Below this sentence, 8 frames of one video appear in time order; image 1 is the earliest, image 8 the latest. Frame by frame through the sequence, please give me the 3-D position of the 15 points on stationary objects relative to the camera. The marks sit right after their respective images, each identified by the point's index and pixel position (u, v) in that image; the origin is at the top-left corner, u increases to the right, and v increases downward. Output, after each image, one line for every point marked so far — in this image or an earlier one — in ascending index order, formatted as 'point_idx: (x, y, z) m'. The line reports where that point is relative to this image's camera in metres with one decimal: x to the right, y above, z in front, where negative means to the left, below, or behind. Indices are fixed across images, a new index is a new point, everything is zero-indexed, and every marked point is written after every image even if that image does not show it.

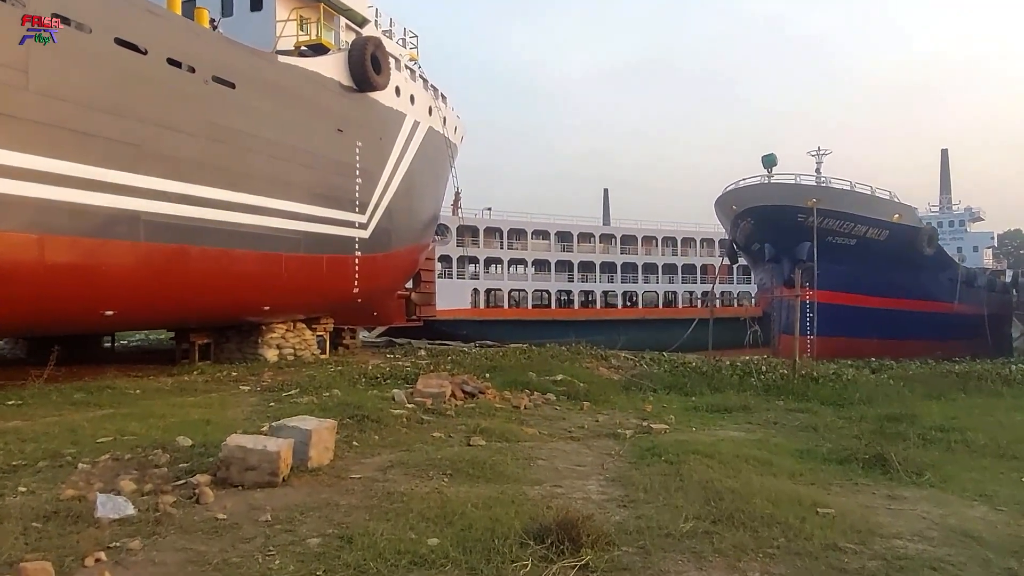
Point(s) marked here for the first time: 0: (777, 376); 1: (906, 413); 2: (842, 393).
0: (+4.9, -1.6, +13.0) m
1: (+5.0, -1.6, +9.0) m
2: (+5.2, -1.7, +11.1) m
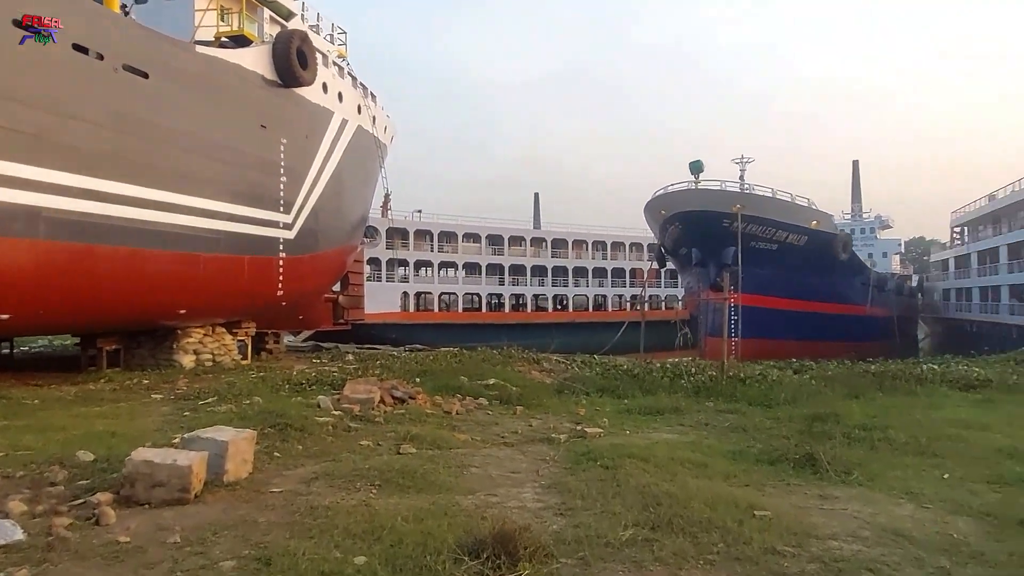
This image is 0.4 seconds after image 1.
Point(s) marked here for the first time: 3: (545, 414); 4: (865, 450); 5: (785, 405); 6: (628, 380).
0: (+3.6, -1.7, +13.2) m
1: (+4.2, -1.6, +9.2) m
2: (+4.2, -1.7, +11.4) m
3: (+0.5, -1.8, +10.0) m
4: (+3.5, -1.6, +7.0) m
5: (+4.1, -1.8, +10.5) m
6: (+2.2, -1.7, +13.1) m
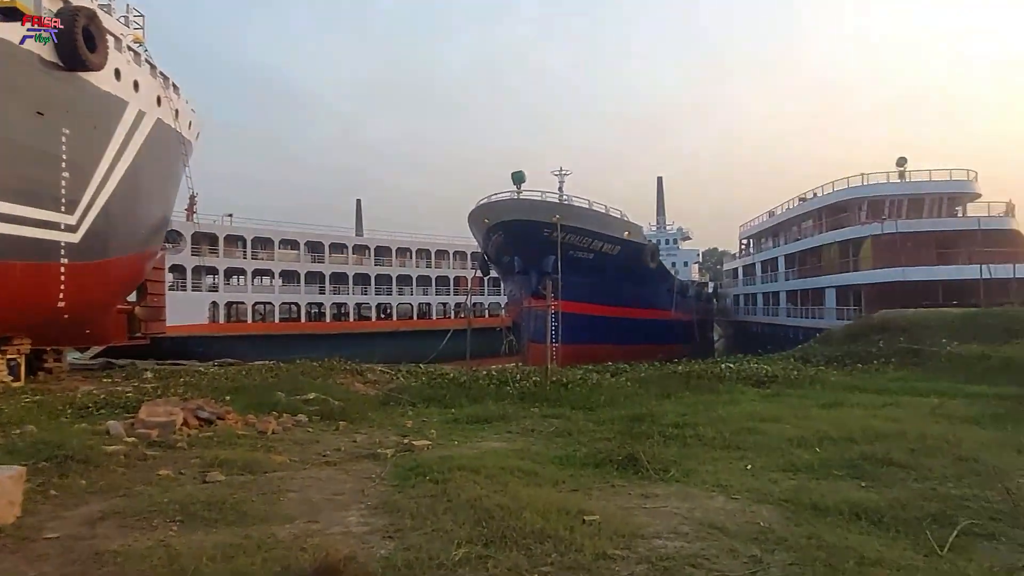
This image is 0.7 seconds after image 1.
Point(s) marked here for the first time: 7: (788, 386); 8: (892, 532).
0: (+0.3, -1.8, +13.4) m
1: (+1.8, -1.7, +9.7) m
2: (+1.3, -1.8, +11.8) m
3: (-1.9, -1.9, +9.5) m
4: (+1.8, -1.7, +7.4) m
5: (+1.4, -1.9, +10.9) m
6: (-1.1, -1.9, +13.0) m
7: (+5.2, -1.8, +13.2) m
8: (+2.5, -1.6, +4.6) m
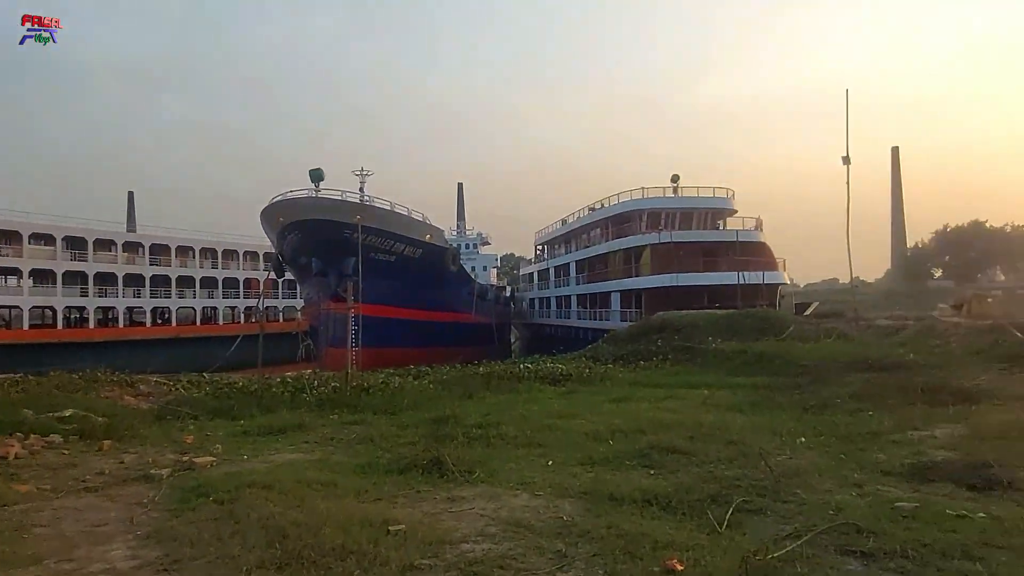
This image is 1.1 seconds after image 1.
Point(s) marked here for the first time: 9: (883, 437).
0: (-3.3, -1.9, +12.8) m
1: (-0.9, -1.8, +9.7) m
2: (-2.0, -1.9, +11.5) m
3: (-4.4, -1.9, +8.4) m
4: (-0.3, -1.7, +7.4) m
5: (-1.6, -1.9, +10.7) m
6: (-4.6, -1.9, +12.0) m
7: (+1.4, -1.9, +13.9) m
8: (+1.2, -1.6, +4.9) m
9: (+4.1, -1.6, +7.7) m
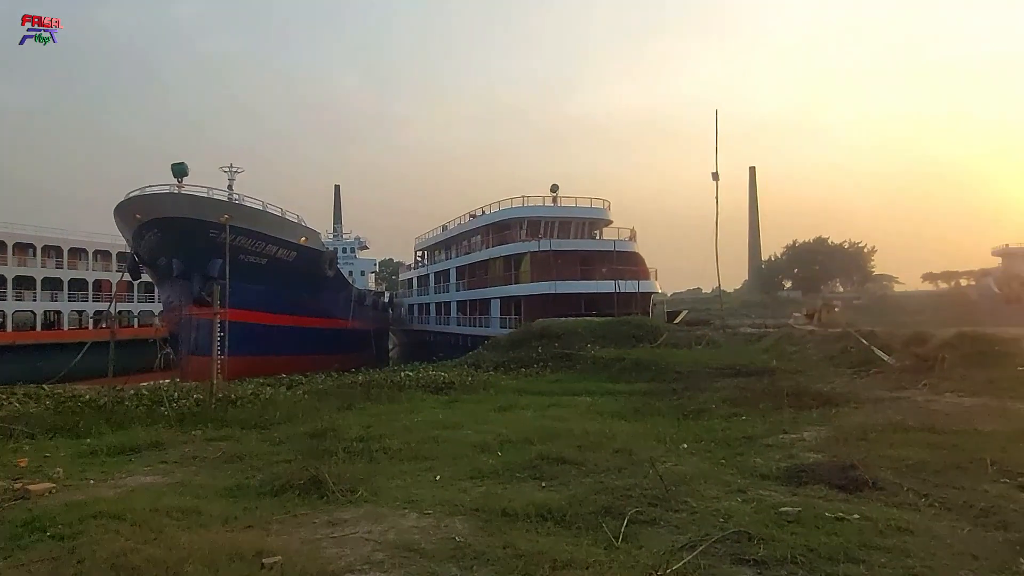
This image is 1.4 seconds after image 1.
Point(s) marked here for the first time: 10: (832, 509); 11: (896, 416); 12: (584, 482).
0: (-5.4, -1.9, +11.8) m
1: (-2.4, -1.8, +9.1) m
2: (-3.8, -1.9, +10.7) m
3: (-5.7, -1.9, +7.3) m
4: (-1.5, -1.7, +7.0) m
5: (-3.3, -1.9, +10.0) m
6: (-6.4, -1.9, +10.7) m
7: (-0.9, -2.0, +13.7) m
8: (+0.4, -1.7, +4.8) m
9: (+2.8, -1.7, +8.0) m
10: (+2.3, -1.6, +5.1) m
11: (+4.9, -1.6, +9.0) m
12: (+0.6, -1.7, +6.0) m
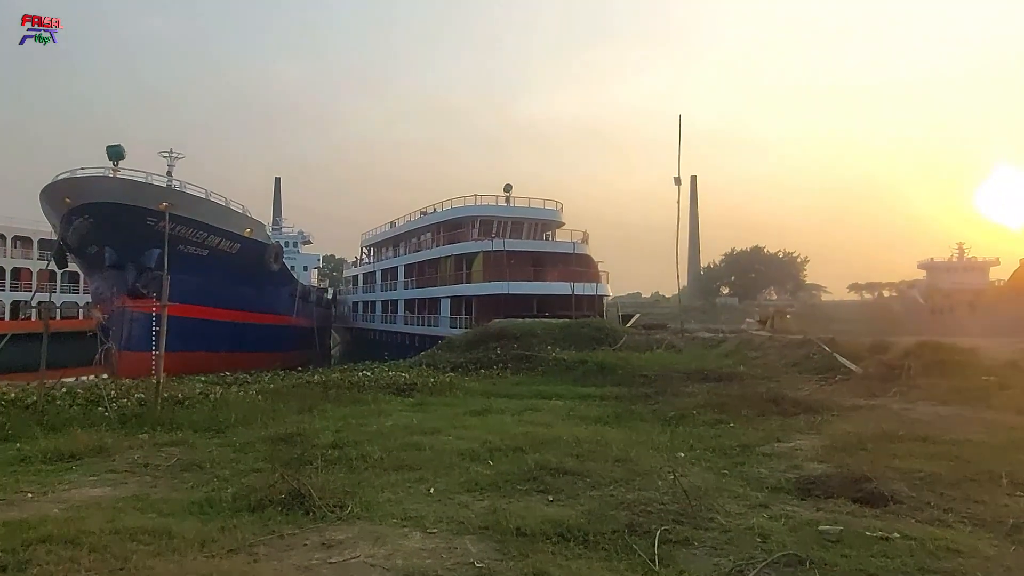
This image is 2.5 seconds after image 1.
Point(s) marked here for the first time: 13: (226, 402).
0: (-5.8, -1.7, +10.8) m
1: (-2.6, -1.7, +8.4) m
2: (-4.2, -1.8, +9.9) m
3: (-5.8, -1.7, +6.3) m
4: (-1.5, -1.7, +6.3) m
5: (-3.6, -1.8, +9.2) m
6: (-6.8, -1.7, +9.7) m
7: (-1.5, -2.0, +13.0) m
8: (+0.6, -1.6, +4.3) m
9: (+2.7, -1.8, +7.7) m
10: (+2.4, -1.6, +4.8) m
11: (+4.7, -1.7, +8.9) m
12: (+0.6, -1.6, +5.6) m
13: (-4.7, -1.9, +11.5) m
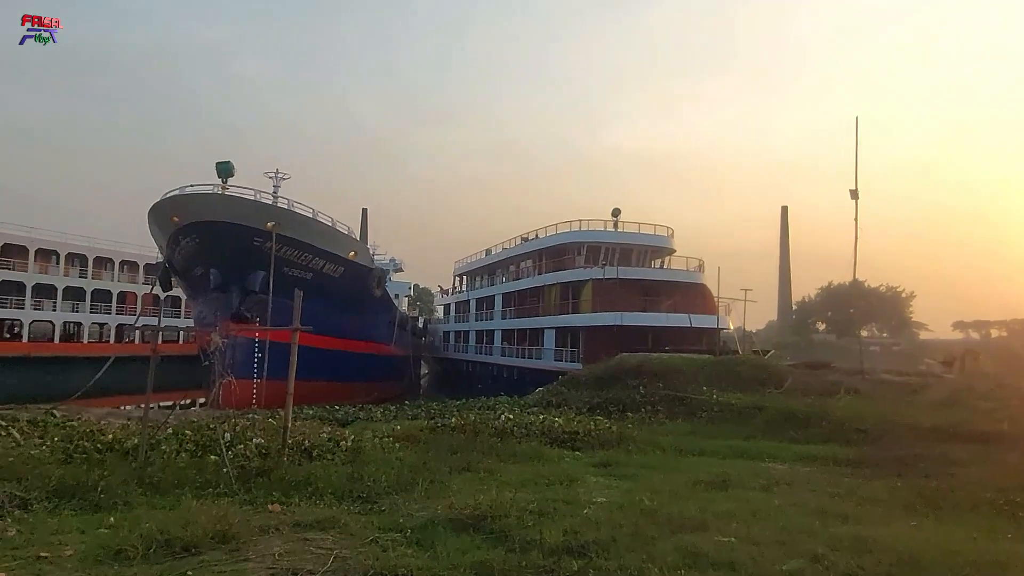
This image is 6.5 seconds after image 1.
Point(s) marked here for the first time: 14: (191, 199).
0: (-3.1, -2.0, +8.5) m
1: (-0.2, -1.9, +5.8) m
2: (-1.6, -2.0, +7.4) m
3: (-3.6, -1.7, +4.0) m
4: (+0.7, -1.7, +3.6) m
5: (-1.1, -2.0, +6.6) m
6: (-4.2, -1.9, +7.5) m
7: (+1.4, -2.3, +10.3) m
8: (+2.5, -1.6, +1.4) m
9: (+5.0, -1.9, +4.5) m
10: (+4.4, -1.7, +1.7) m
11: (+7.1, -2.0, +5.4) m
12: (+2.7, -1.7, +2.6) m
13: (-1.9, -2.1, +9.0) m
14: (-8.5, +2.5, +18.8) m
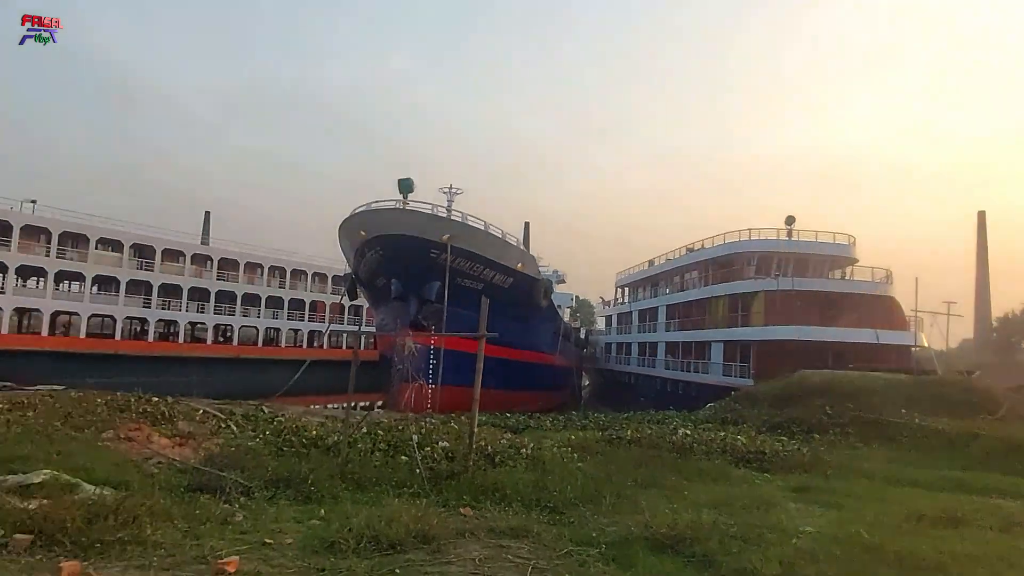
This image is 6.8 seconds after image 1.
0: (-0.9, -2.1, +8.8) m
1: (+1.3, -1.9, +5.4) m
2: (+0.4, -2.1, +7.4) m
3: (-2.3, -1.8, +4.5) m
4: (+1.8, -1.8, +3.1) m
5: (+0.7, -2.1, +6.5) m
6: (-2.2, -2.0, +8.0) m
7: (+3.9, -2.5, +9.5) m
8: (+3.1, -1.6, +0.6) m
9: (+6.1, -2.0, +3.1) m
10: (+5.0, -1.7, +0.4) m
11: (+8.4, -2.1, +3.5) m
12: (+3.5, -1.7, +1.7) m
13: (+0.4, -2.2, +9.0) m
14: (-3.8, +2.2, +20.1) m
